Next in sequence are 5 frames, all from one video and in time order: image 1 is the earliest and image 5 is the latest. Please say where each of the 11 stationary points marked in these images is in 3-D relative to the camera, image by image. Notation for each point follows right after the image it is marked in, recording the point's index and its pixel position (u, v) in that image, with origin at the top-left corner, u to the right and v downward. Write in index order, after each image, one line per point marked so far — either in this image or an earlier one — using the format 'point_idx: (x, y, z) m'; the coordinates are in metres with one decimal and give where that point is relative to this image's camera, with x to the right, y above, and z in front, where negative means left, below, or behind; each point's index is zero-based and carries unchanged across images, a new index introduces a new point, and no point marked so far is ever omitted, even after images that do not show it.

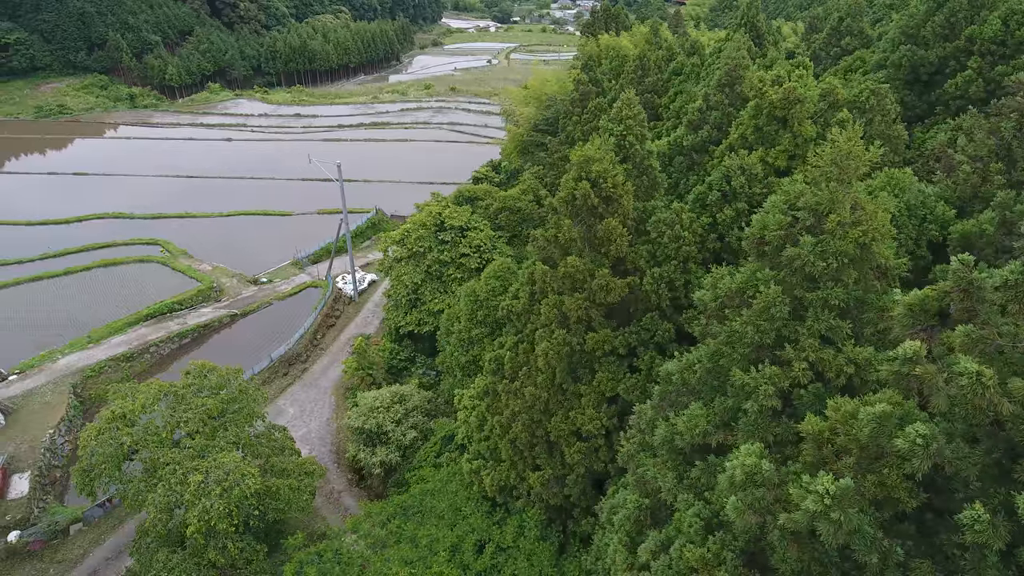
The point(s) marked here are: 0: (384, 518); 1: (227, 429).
0: (-1.9, -3.5, +16.7) m
1: (-4.5, -2.3, +17.9) m
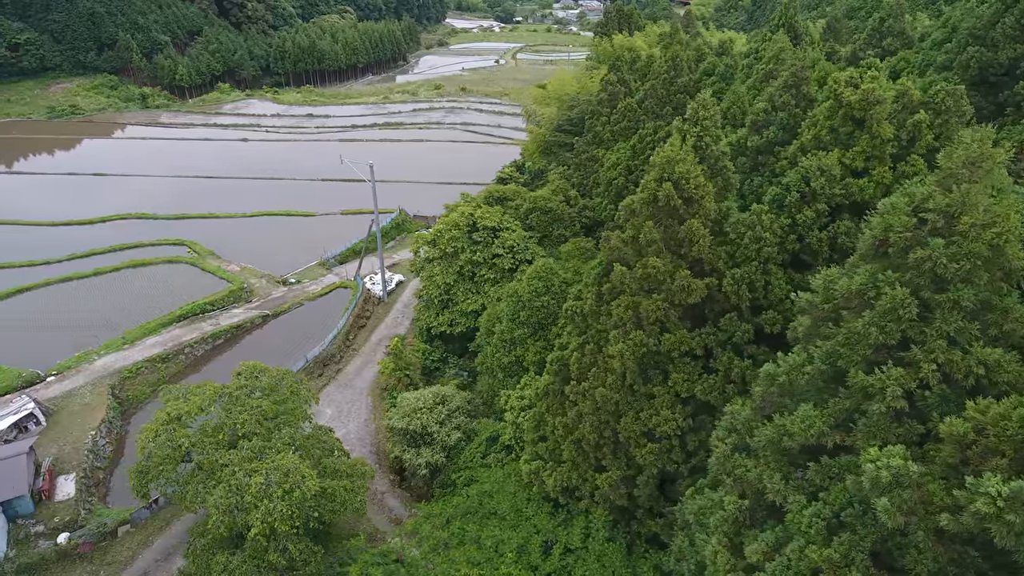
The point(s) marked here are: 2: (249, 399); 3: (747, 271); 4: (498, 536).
0: (-1.0, -3.5, +16.7) m
1: (-3.7, -2.3, +17.9) m
2: (-4.2, -1.8, +18.0) m
3: (+2.6, +0.2, +12.5) m
4: (-0.2, -3.5, +15.5) m
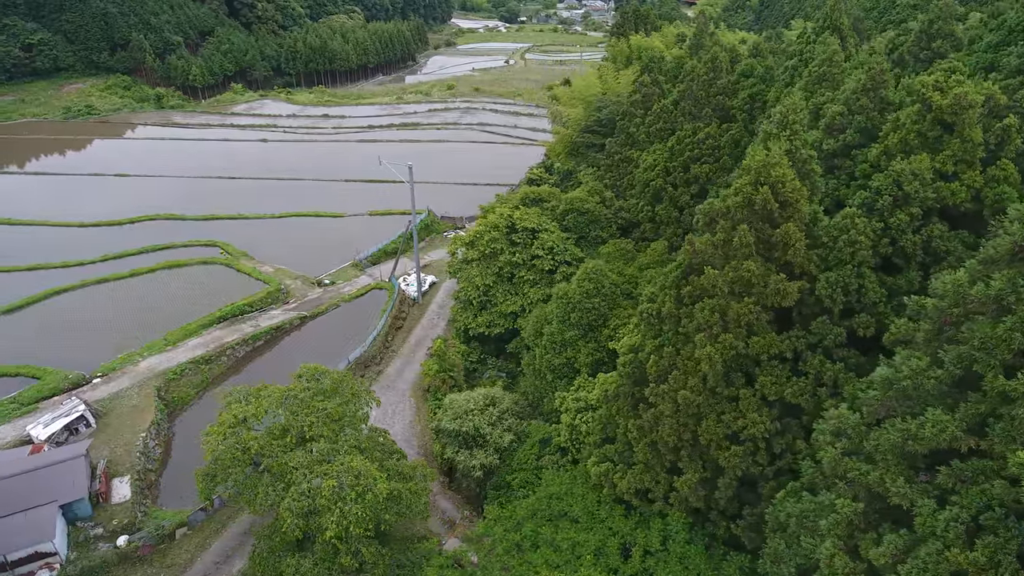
0: (+0.1, -3.5, +16.7) m
1: (-2.6, -2.4, +17.9) m
2: (-3.2, -1.8, +18.0) m
3: (+3.7, +0.2, +12.5) m
4: (+0.9, -3.5, +15.6) m
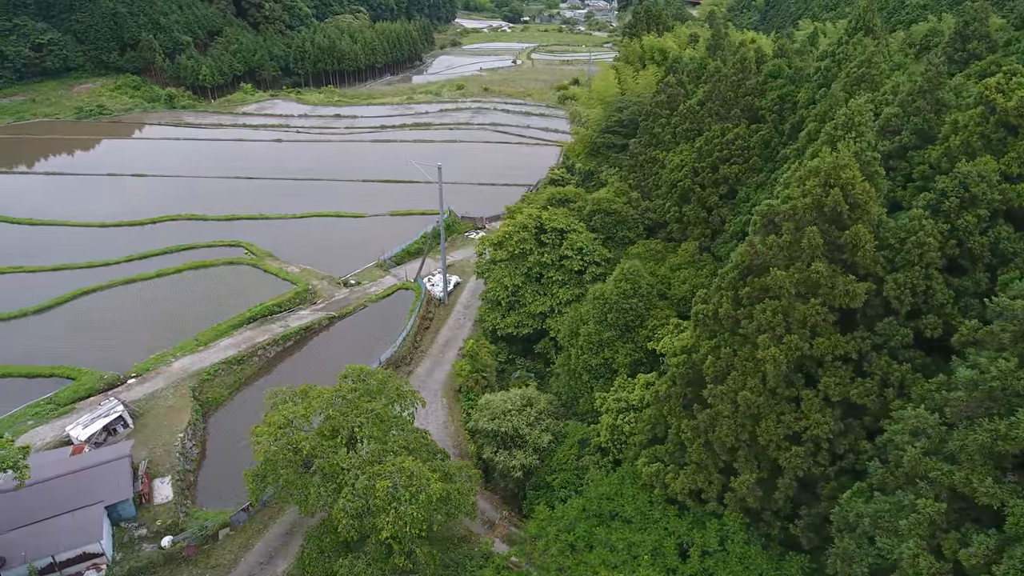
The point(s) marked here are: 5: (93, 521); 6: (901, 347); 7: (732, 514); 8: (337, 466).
0: (+0.8, -3.5, +16.8) m
1: (-1.9, -2.4, +17.9) m
2: (-2.4, -1.9, +18.1) m
3: (+4.5, +0.1, +12.6) m
4: (+1.7, -3.5, +15.6) m
5: (-6.9, -3.8, +18.2) m
6: (+4.5, -0.7, +12.9) m
7: (+3.0, -3.0, +14.9) m
8: (-2.7, -2.7, +16.8) m
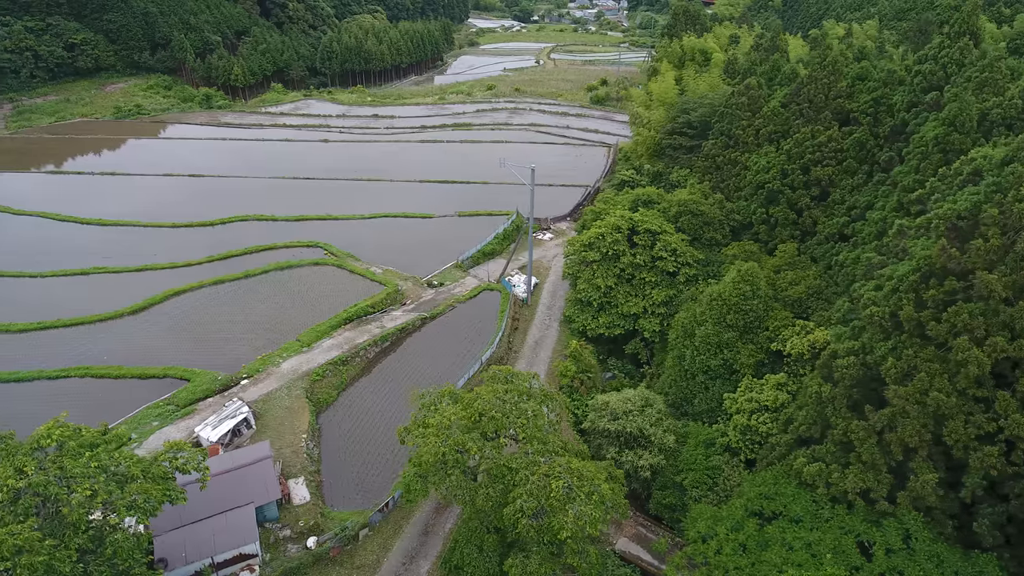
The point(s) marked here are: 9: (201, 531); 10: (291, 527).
0: (+3.4, -3.6, +17.0) m
1: (+0.6, -2.4, +18.1) m
2: (0.0, -1.9, +18.3) m
3: (+7.1, +0.1, +12.9) m
4: (+4.2, -3.6, +15.9) m
5: (-4.4, -3.8, +18.3) m
6: (+7.1, -0.7, +13.2) m
7: (+5.5, -3.1, +15.2) m
8: (-0.1, -2.7, +17.0) m
9: (-5.0, -3.9, +17.9) m
10: (-3.9, -4.2, +19.7) m
